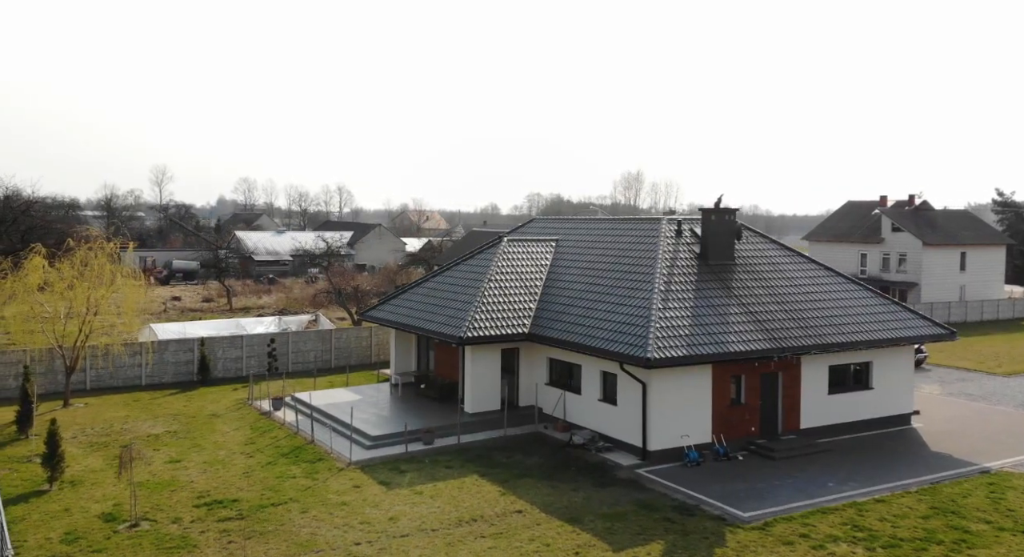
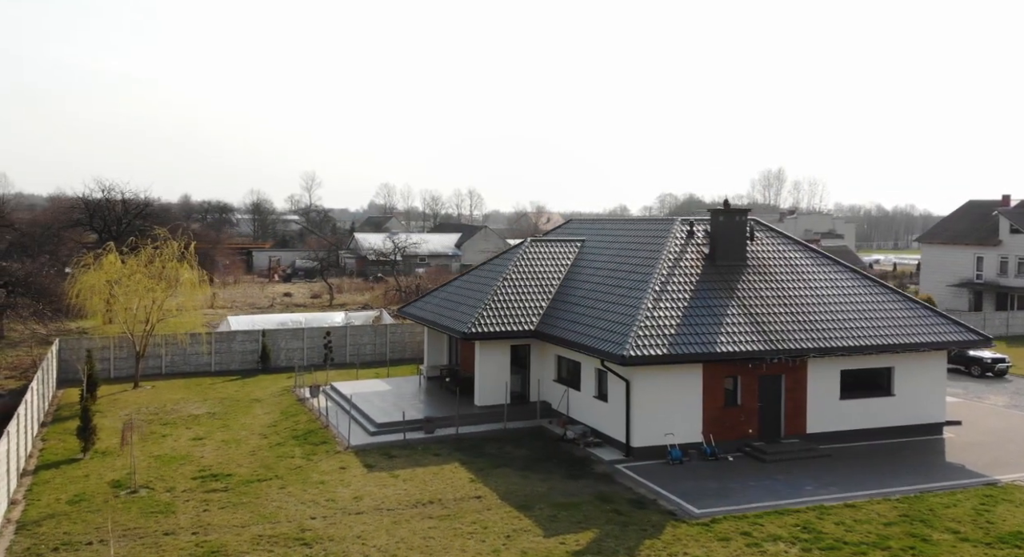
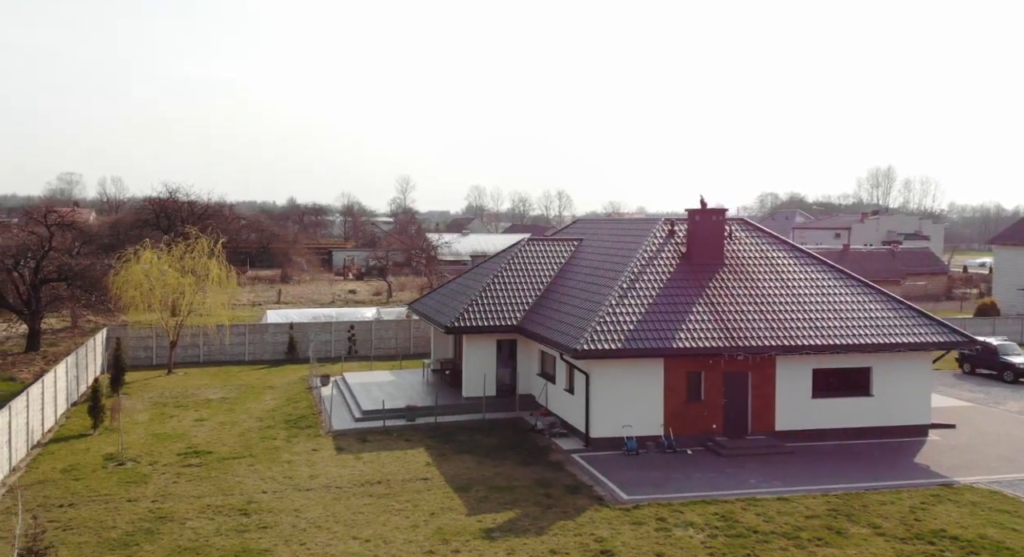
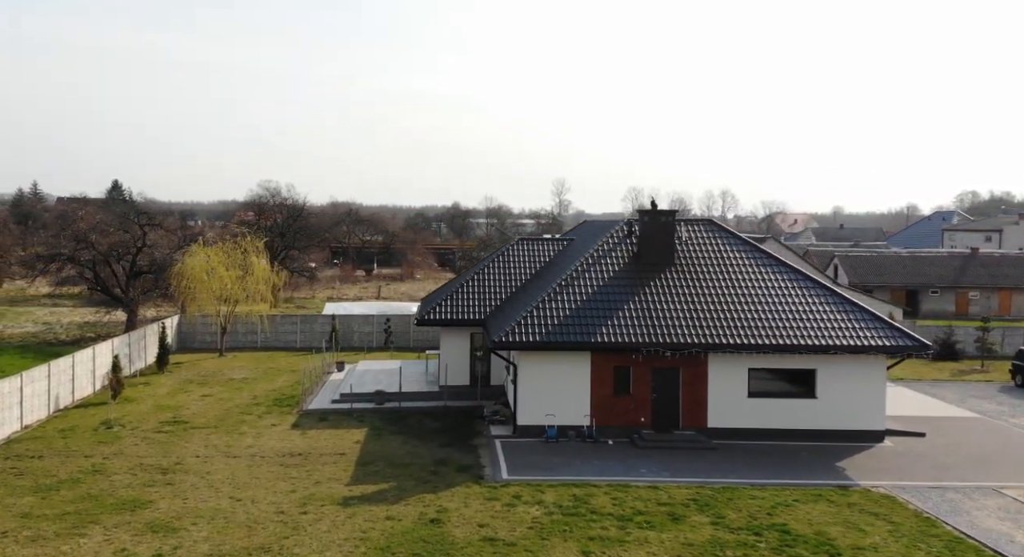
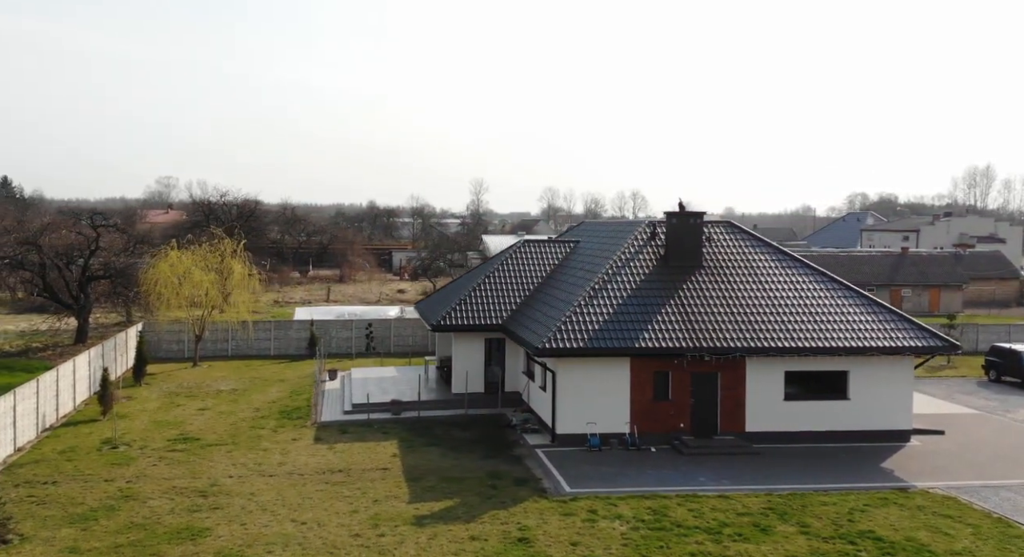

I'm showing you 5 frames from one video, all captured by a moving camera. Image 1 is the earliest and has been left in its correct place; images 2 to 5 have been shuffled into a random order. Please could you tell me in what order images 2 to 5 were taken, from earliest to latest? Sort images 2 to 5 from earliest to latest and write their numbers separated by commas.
2, 3, 5, 4
